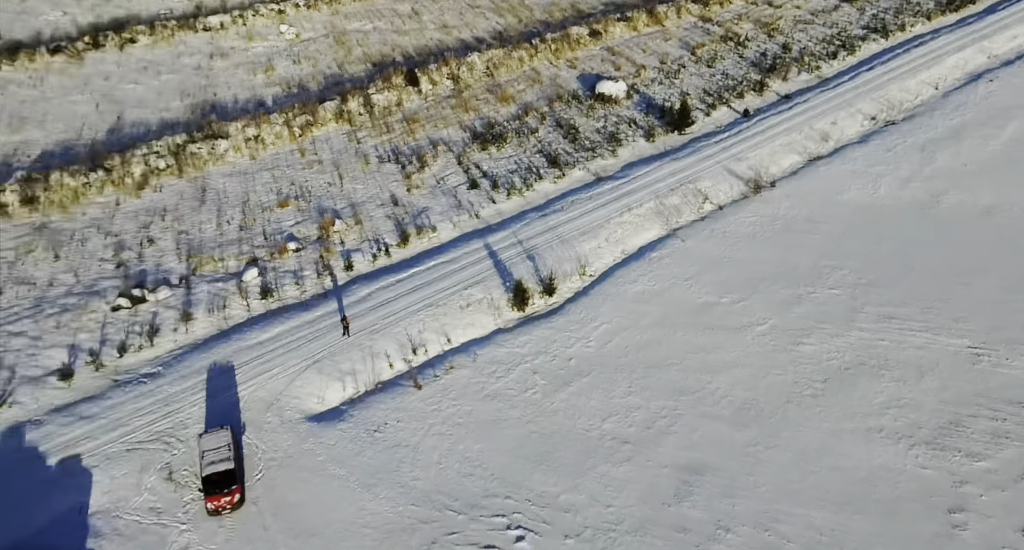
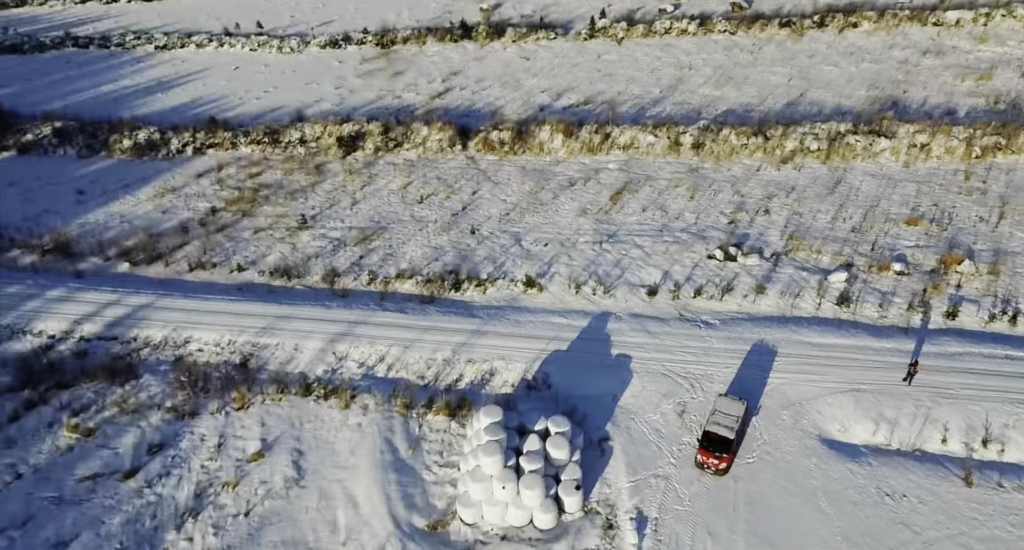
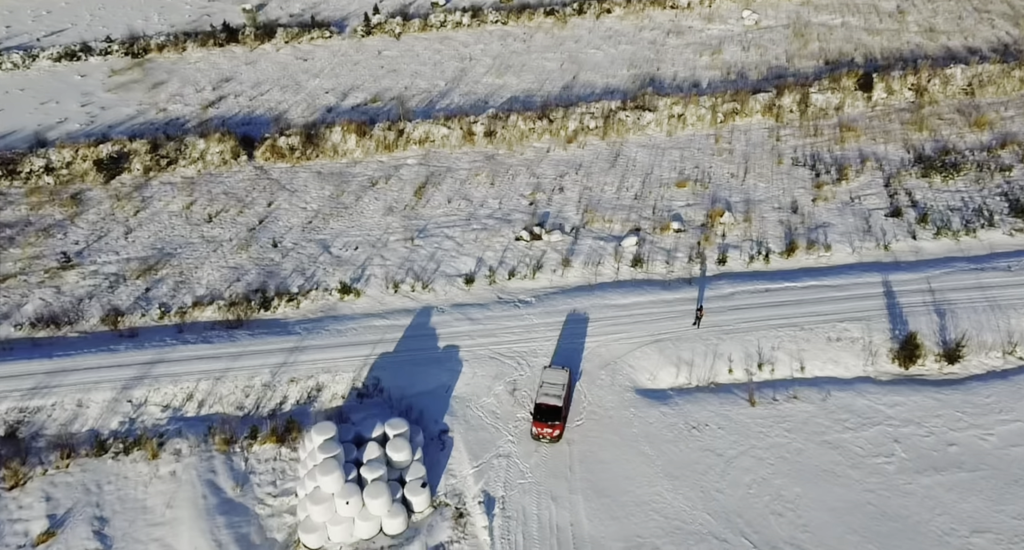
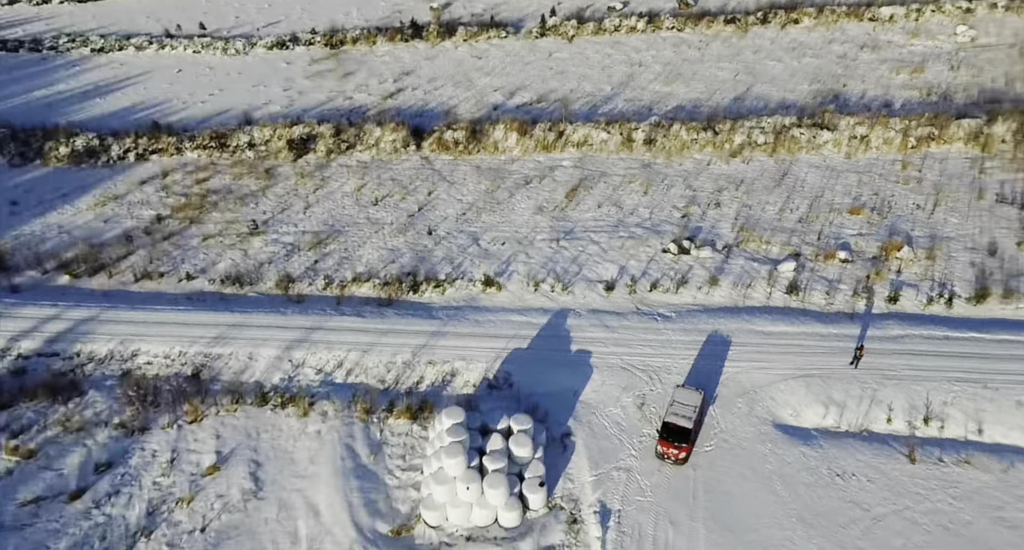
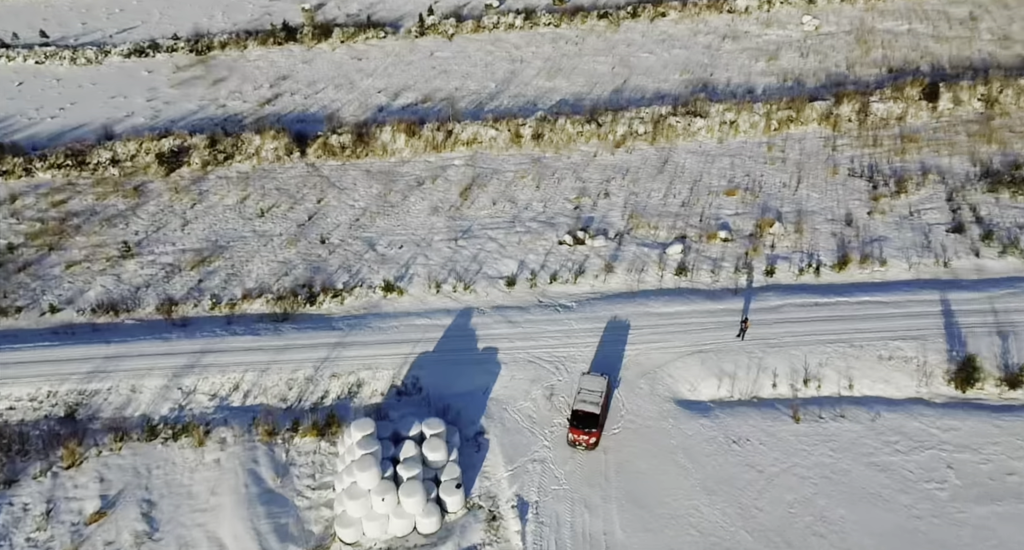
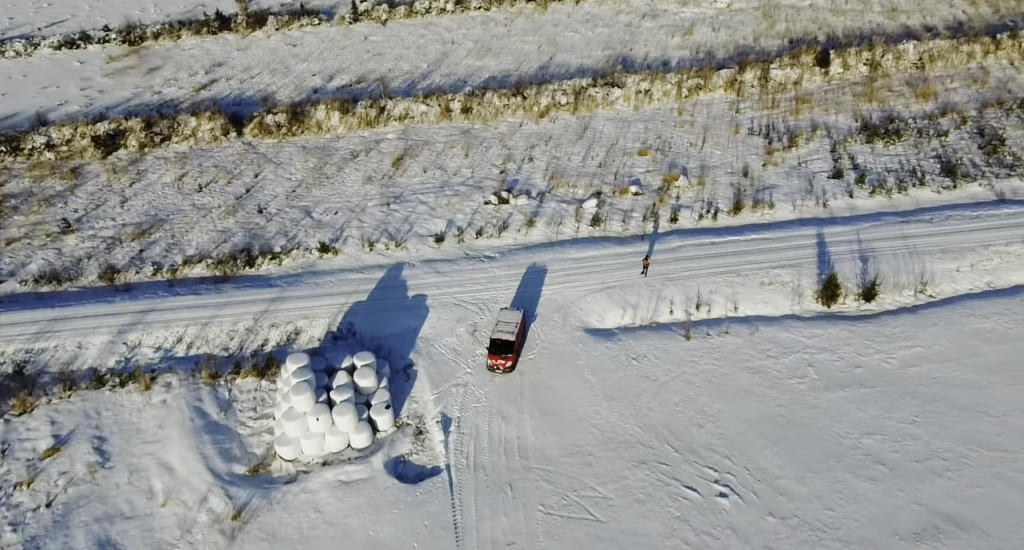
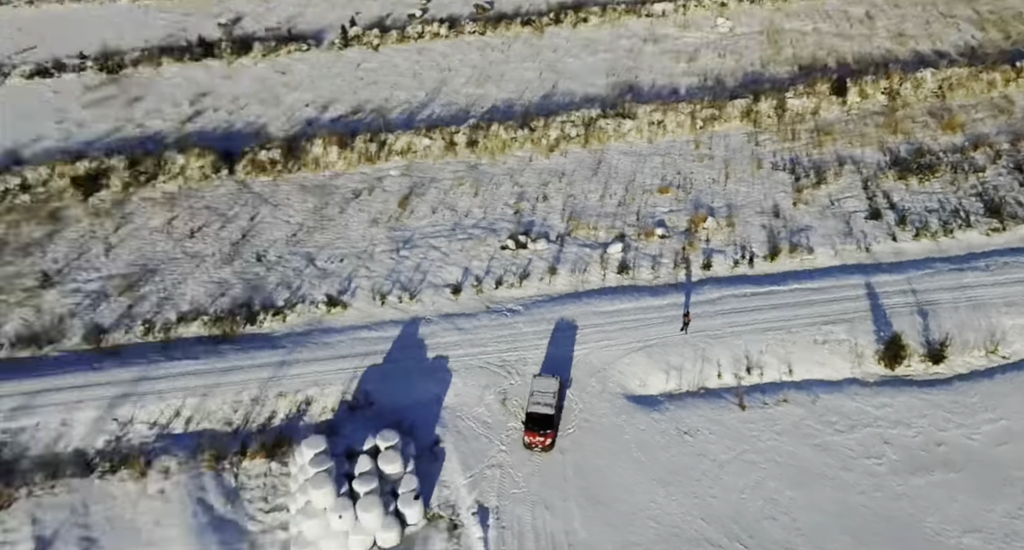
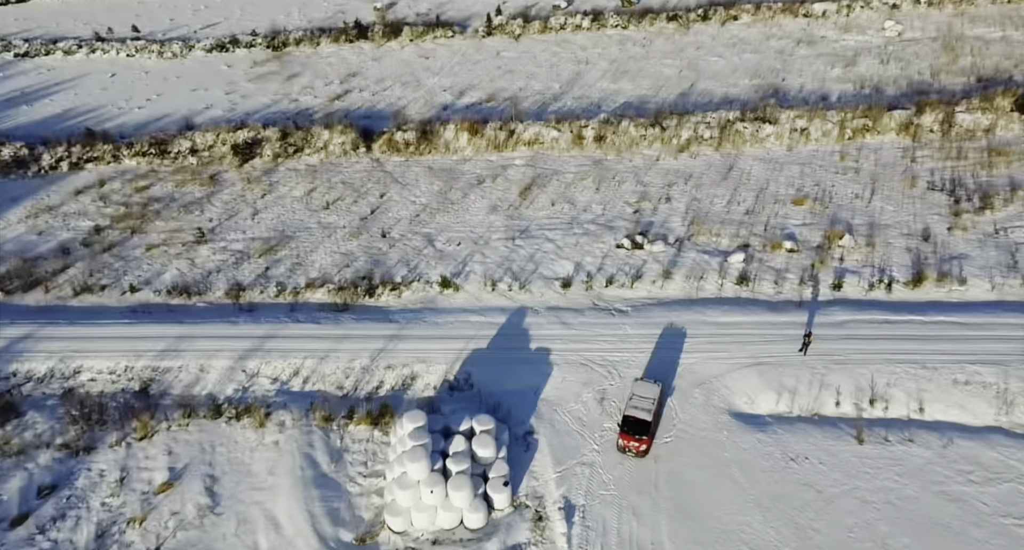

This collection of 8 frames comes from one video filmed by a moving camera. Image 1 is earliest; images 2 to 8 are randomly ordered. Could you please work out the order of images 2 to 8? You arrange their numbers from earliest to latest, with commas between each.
7, 2, 4, 8, 5, 3, 6
